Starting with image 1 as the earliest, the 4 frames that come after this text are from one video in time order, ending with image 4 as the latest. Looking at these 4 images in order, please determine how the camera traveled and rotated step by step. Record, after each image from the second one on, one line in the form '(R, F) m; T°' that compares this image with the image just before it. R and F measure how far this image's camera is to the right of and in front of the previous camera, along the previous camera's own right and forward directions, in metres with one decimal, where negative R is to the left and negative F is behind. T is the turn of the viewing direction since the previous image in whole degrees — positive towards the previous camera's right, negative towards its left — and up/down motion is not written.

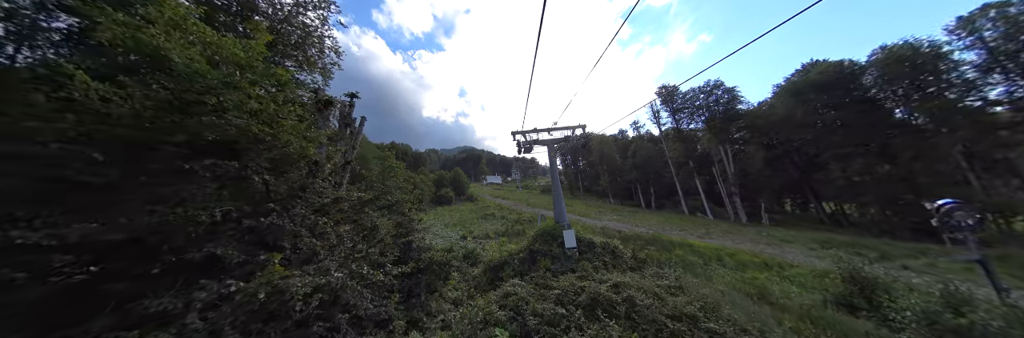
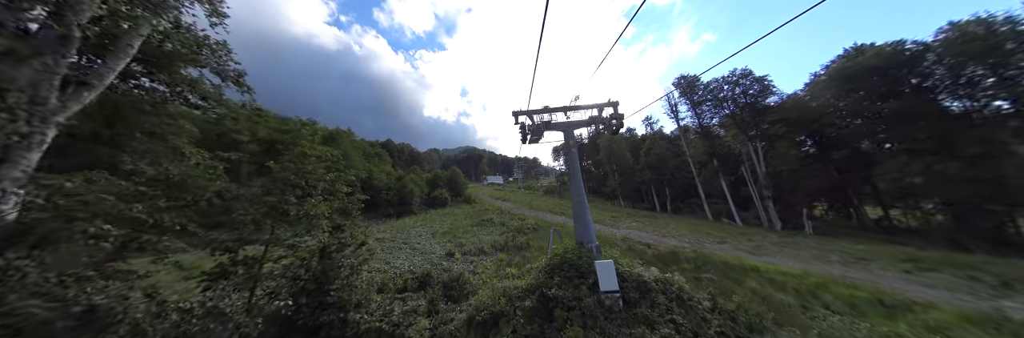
(0.0, +2.7) m; 0°
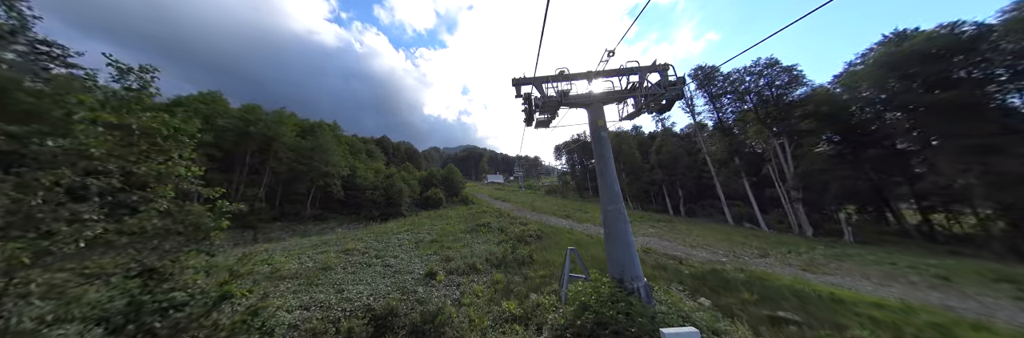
(0.0, +2.0) m; 0°
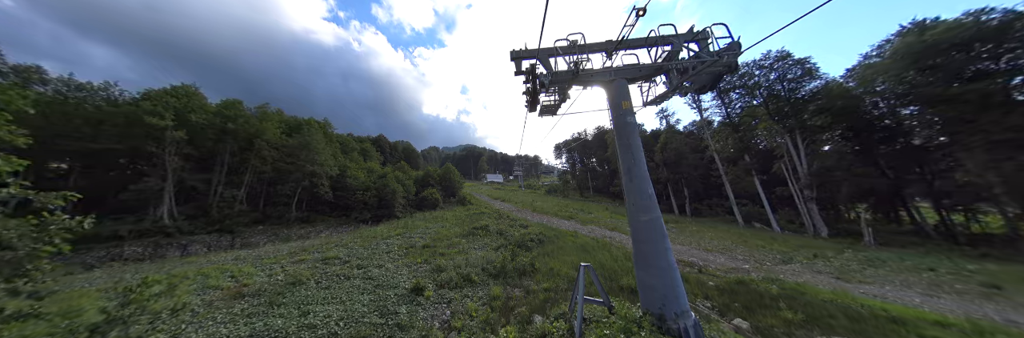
(0.0, +0.9) m; 0°
